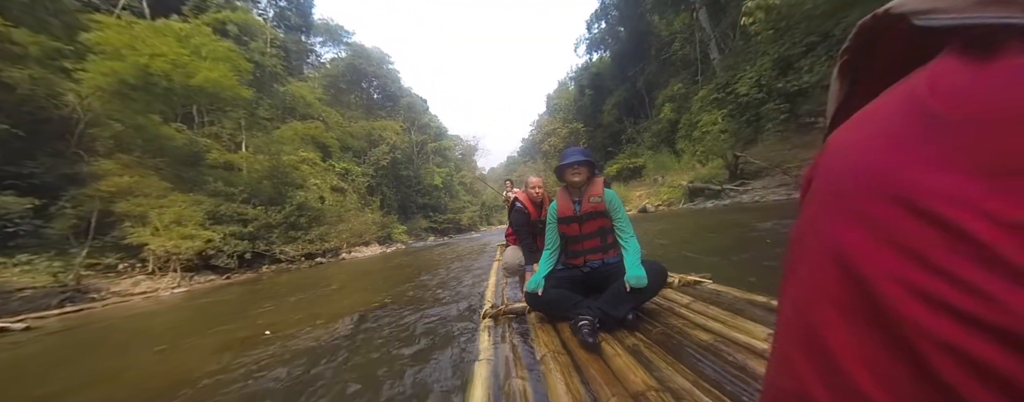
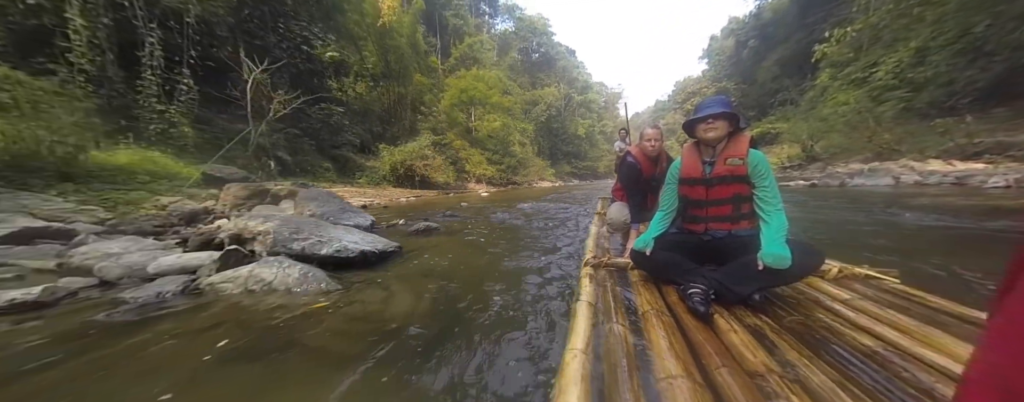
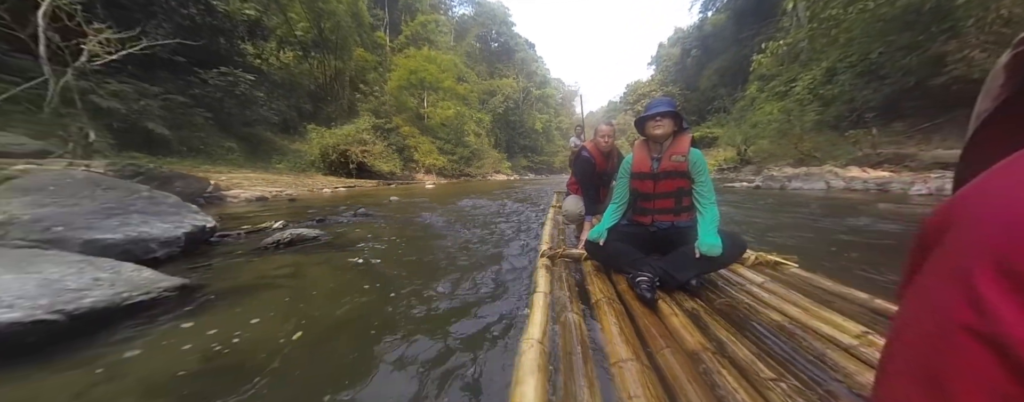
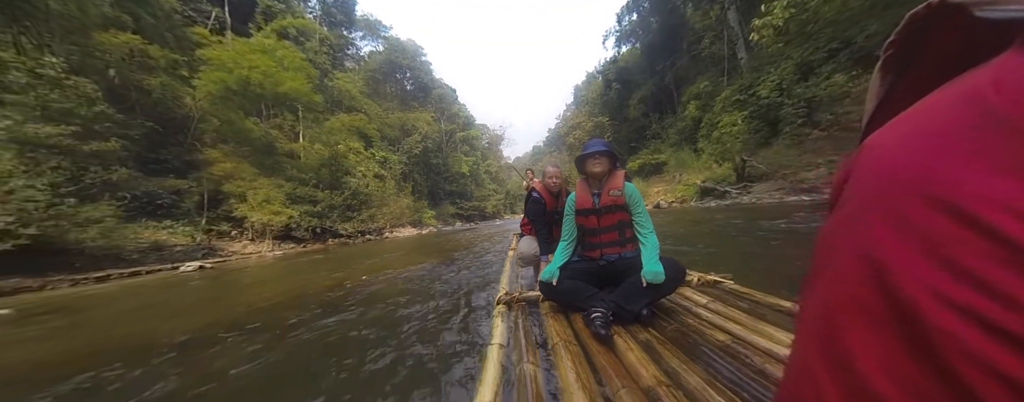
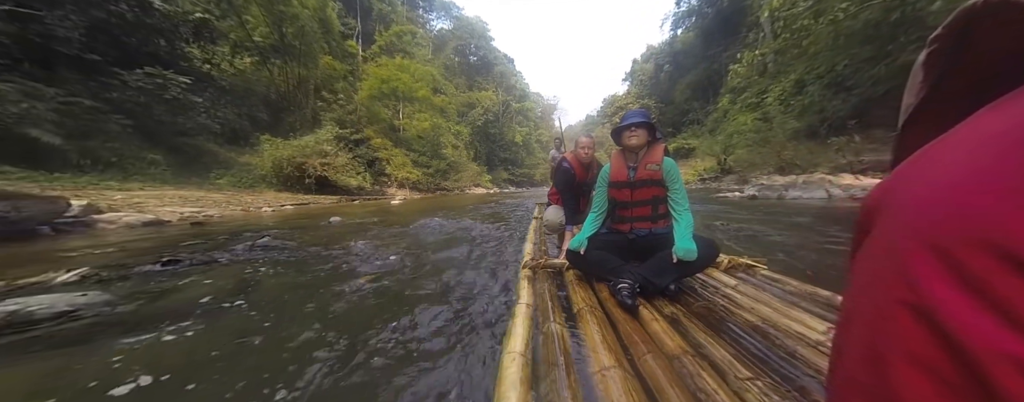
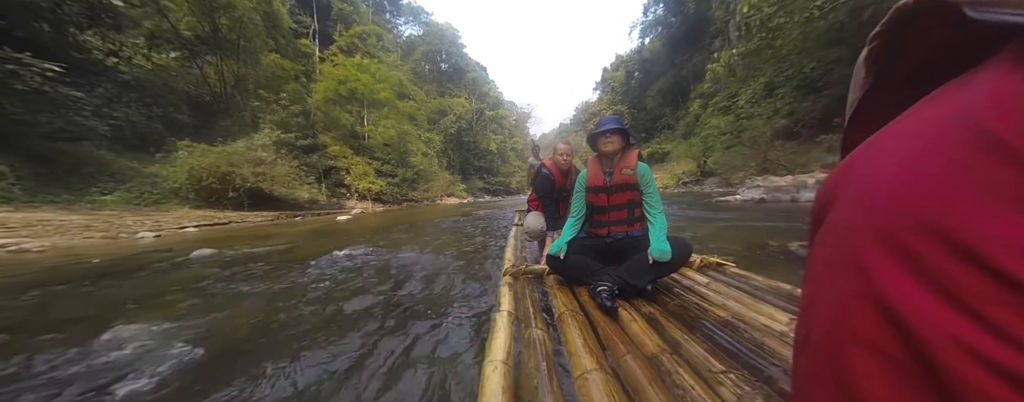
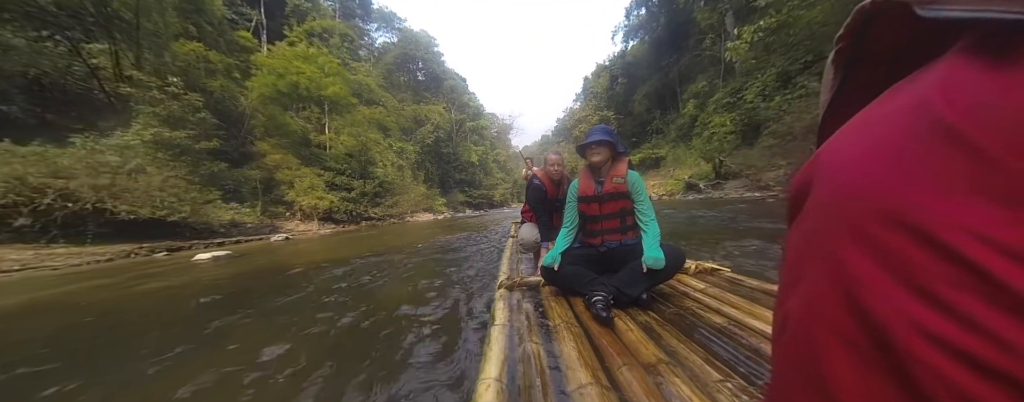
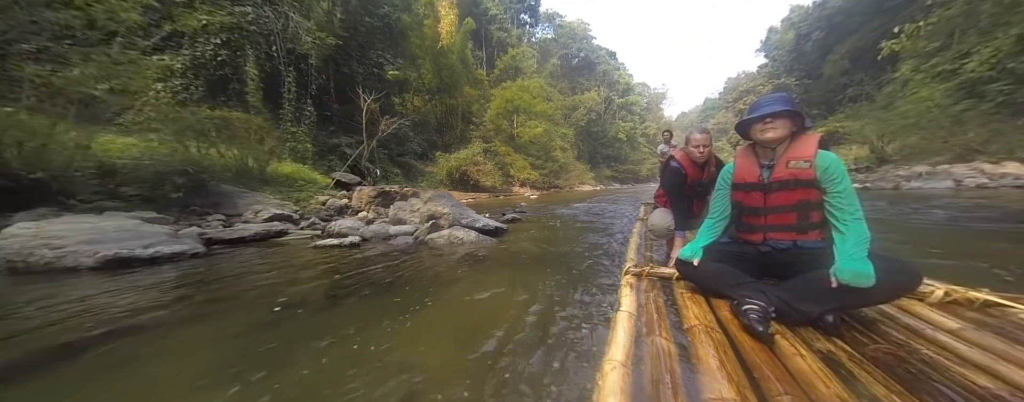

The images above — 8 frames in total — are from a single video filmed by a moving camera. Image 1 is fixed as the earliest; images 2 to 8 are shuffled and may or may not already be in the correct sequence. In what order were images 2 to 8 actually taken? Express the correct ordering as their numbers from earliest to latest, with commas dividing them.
4, 7, 6, 5, 3, 2, 8
